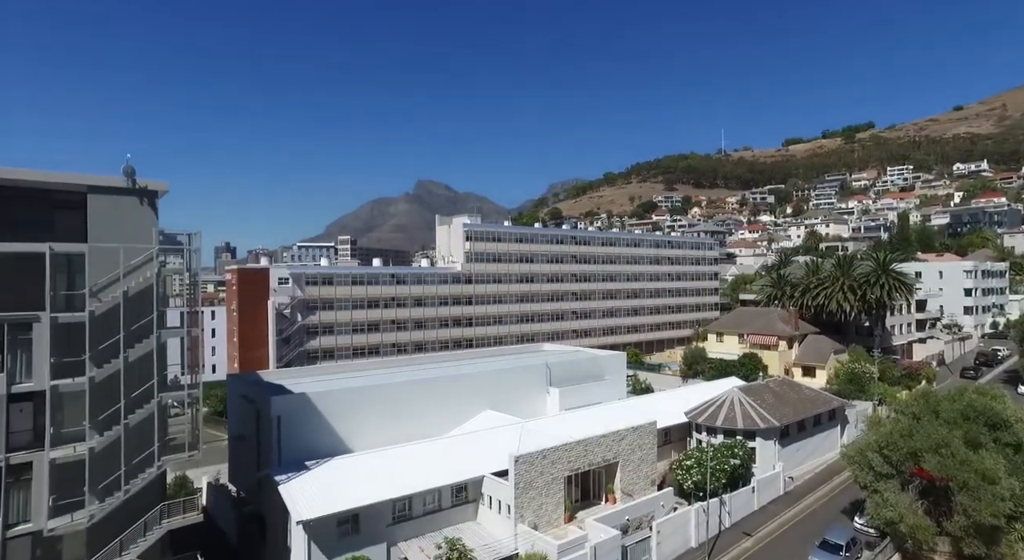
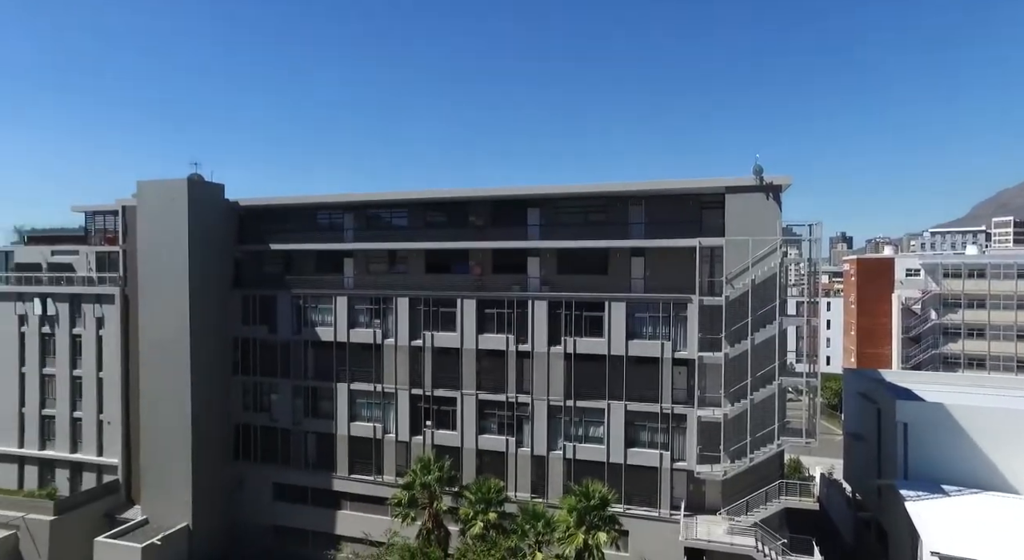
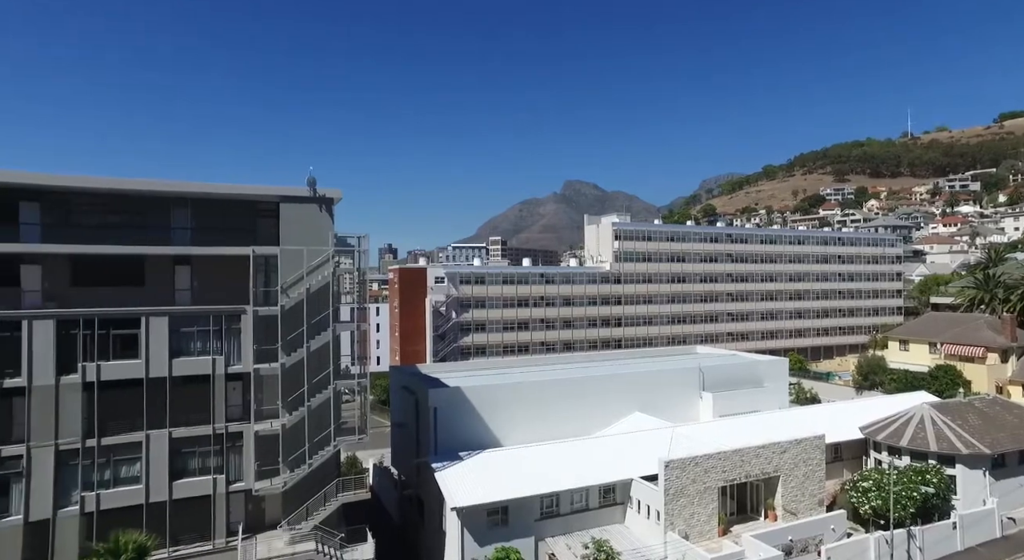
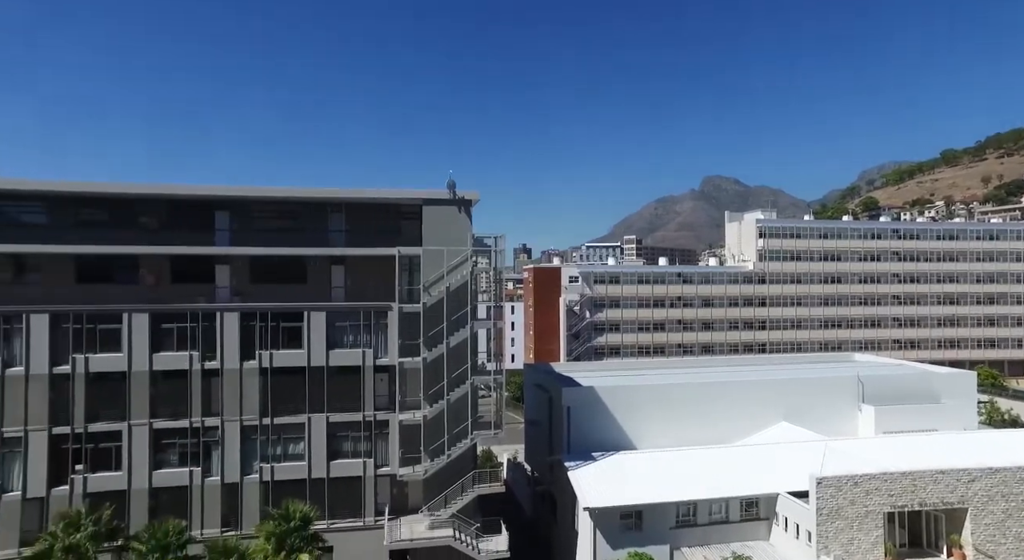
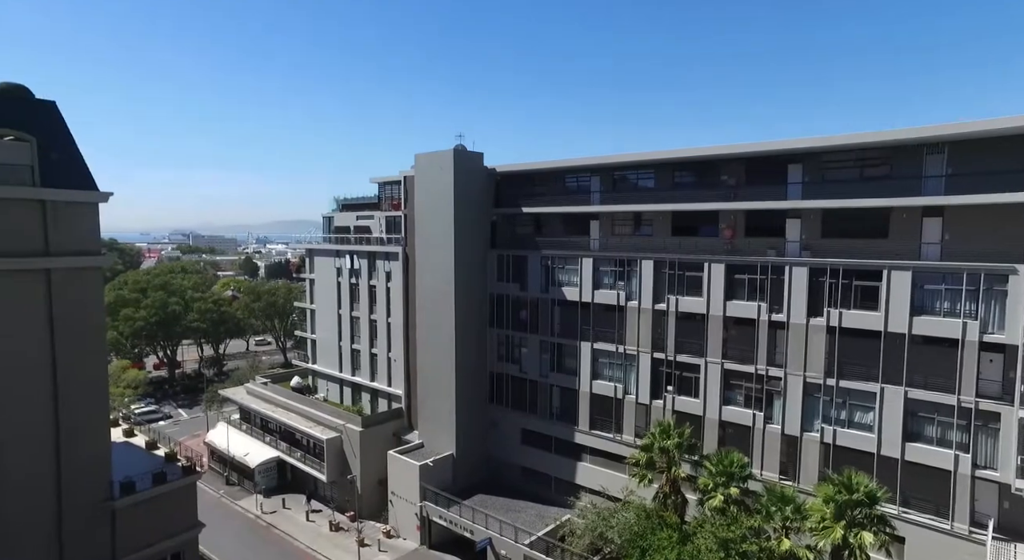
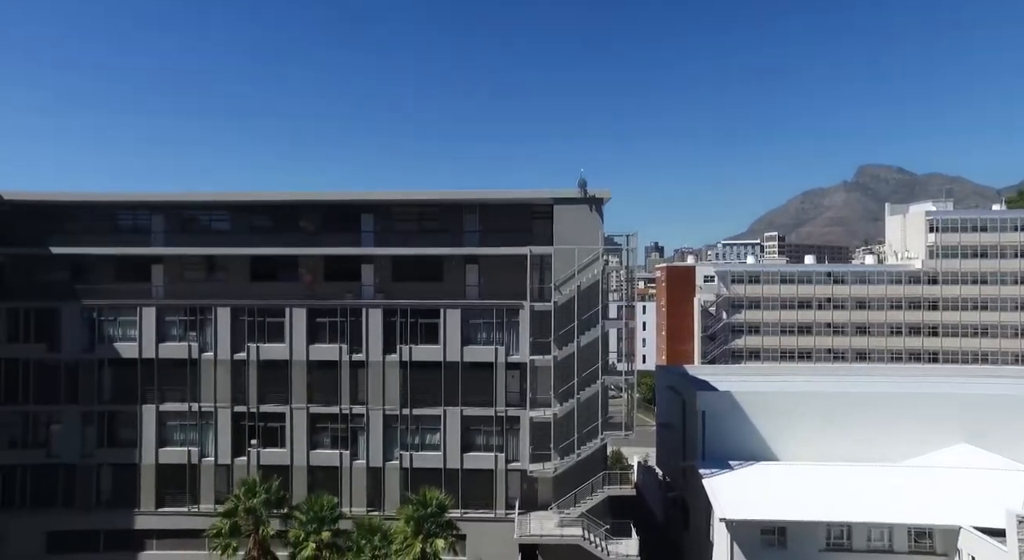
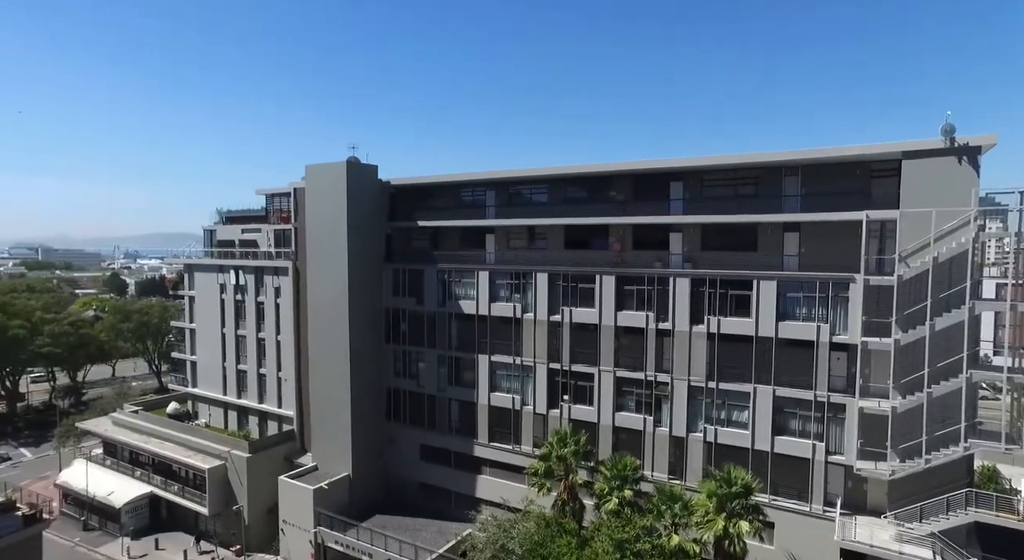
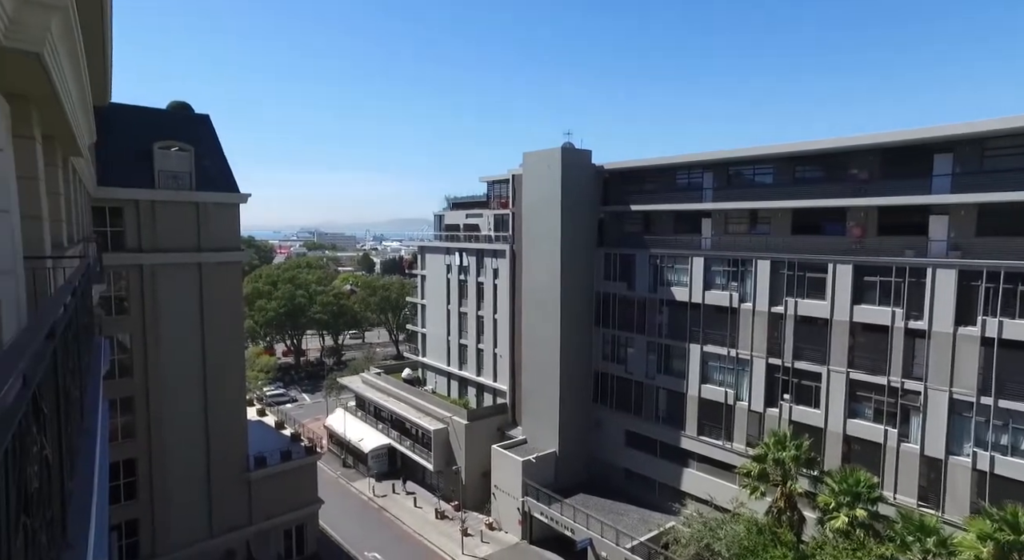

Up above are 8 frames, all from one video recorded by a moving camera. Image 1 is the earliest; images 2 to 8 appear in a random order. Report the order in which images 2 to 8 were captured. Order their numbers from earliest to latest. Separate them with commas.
3, 4, 6, 2, 7, 5, 8
